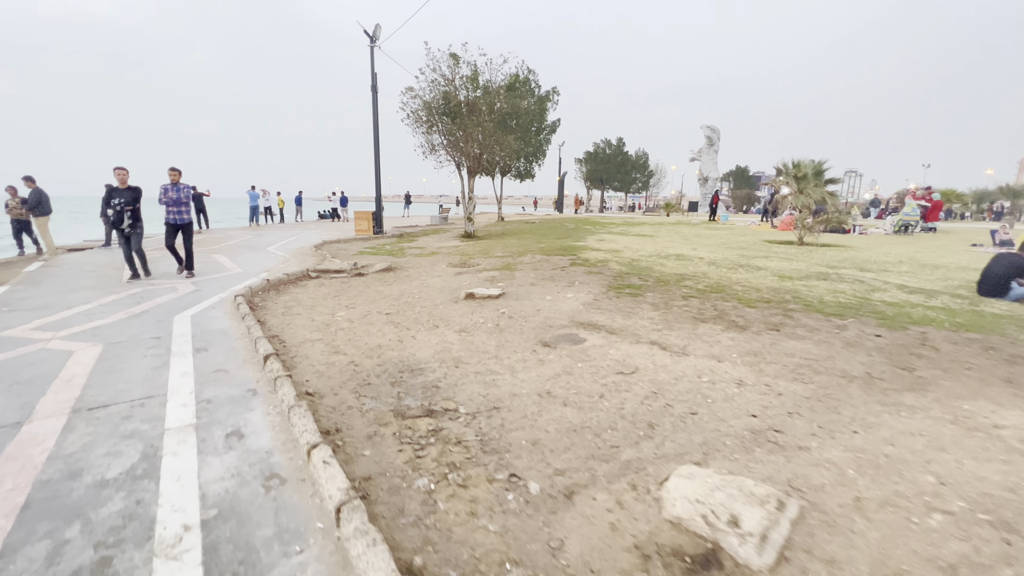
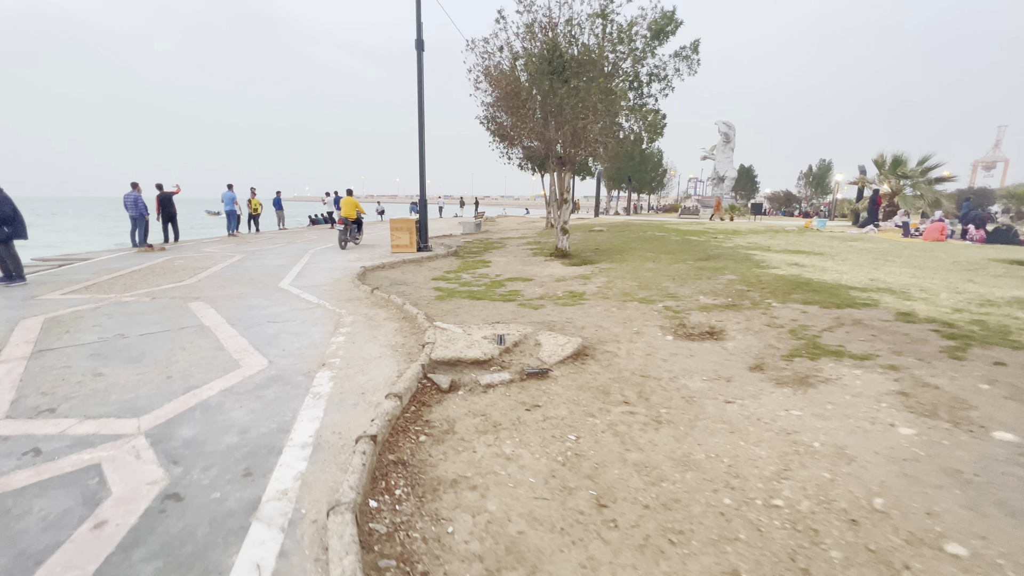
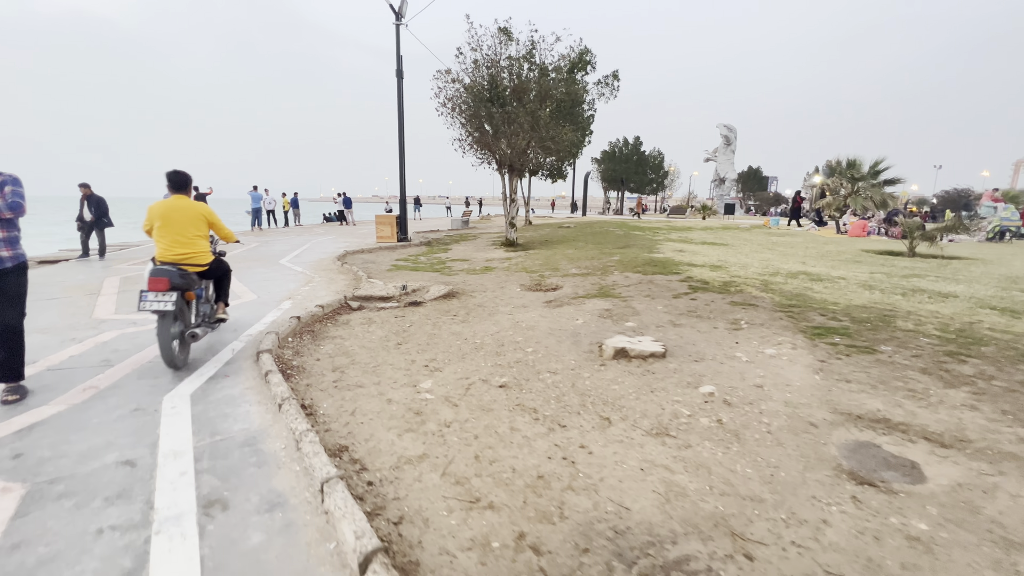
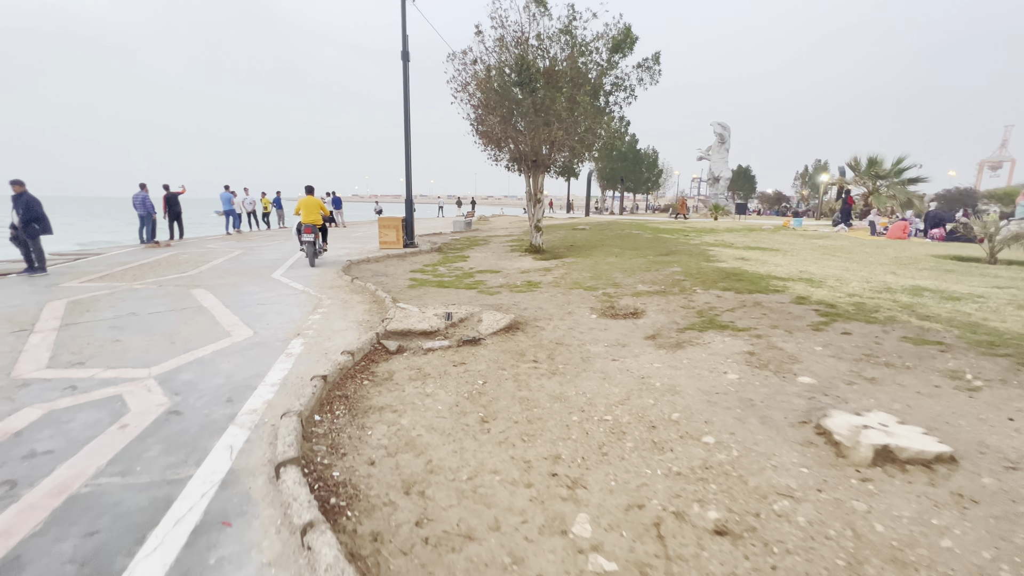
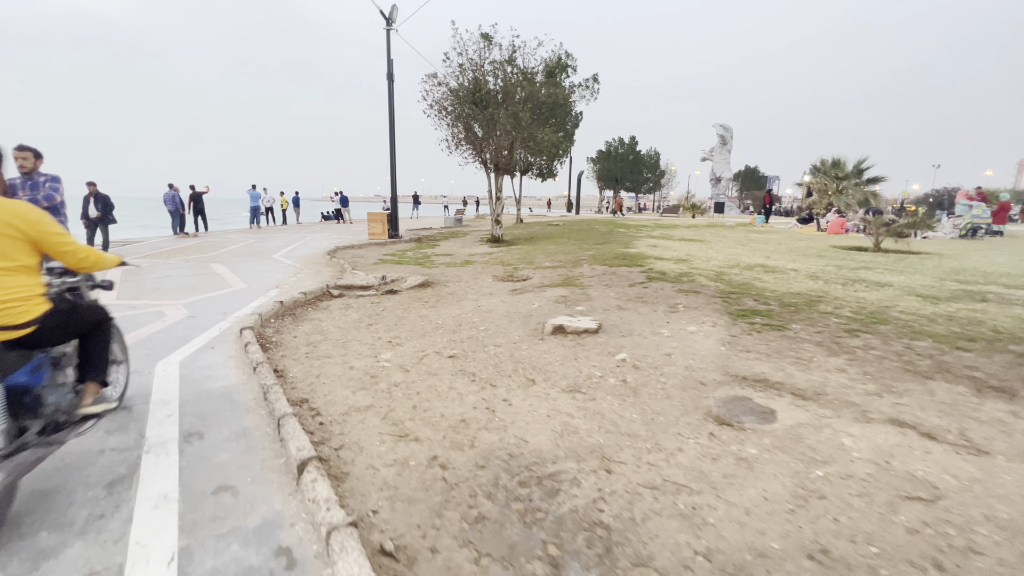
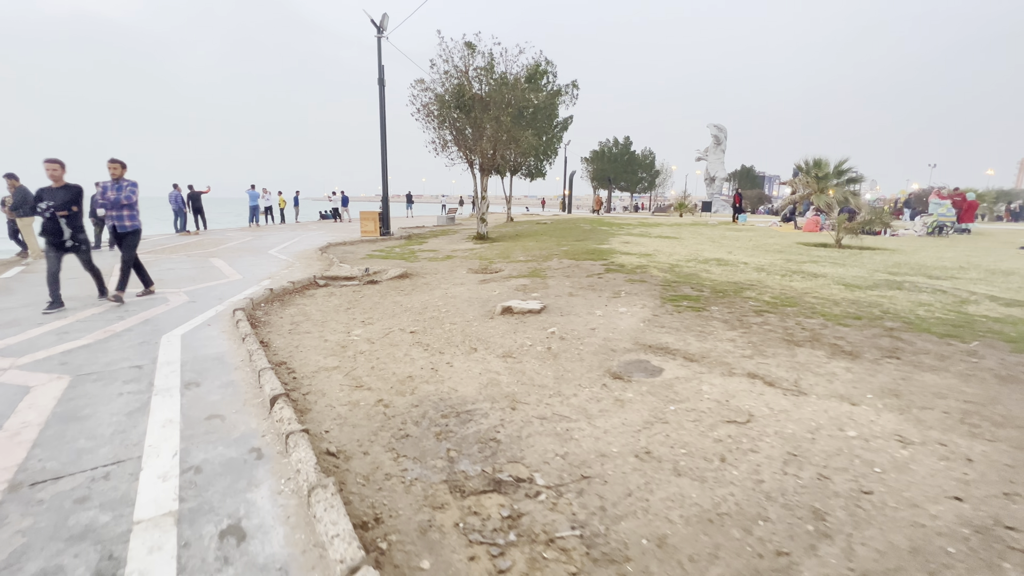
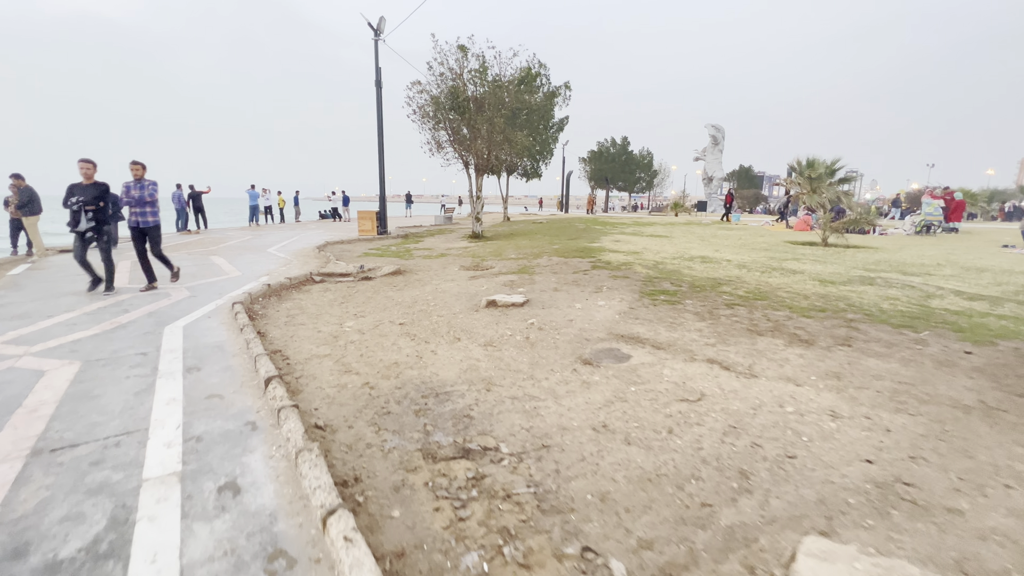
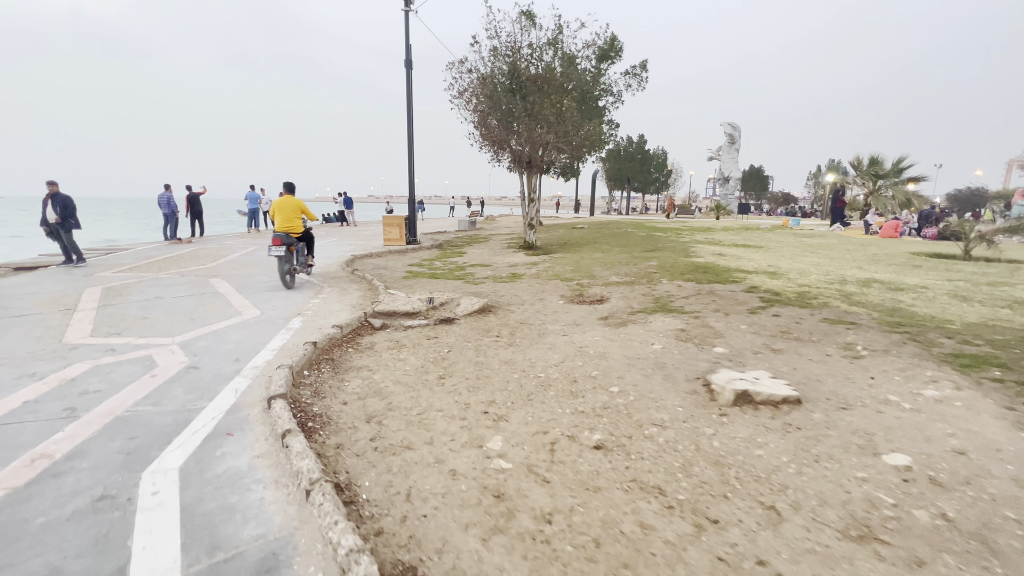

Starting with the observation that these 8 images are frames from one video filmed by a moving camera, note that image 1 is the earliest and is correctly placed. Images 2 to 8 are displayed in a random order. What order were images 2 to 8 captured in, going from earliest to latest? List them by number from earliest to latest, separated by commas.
7, 6, 5, 3, 8, 4, 2
